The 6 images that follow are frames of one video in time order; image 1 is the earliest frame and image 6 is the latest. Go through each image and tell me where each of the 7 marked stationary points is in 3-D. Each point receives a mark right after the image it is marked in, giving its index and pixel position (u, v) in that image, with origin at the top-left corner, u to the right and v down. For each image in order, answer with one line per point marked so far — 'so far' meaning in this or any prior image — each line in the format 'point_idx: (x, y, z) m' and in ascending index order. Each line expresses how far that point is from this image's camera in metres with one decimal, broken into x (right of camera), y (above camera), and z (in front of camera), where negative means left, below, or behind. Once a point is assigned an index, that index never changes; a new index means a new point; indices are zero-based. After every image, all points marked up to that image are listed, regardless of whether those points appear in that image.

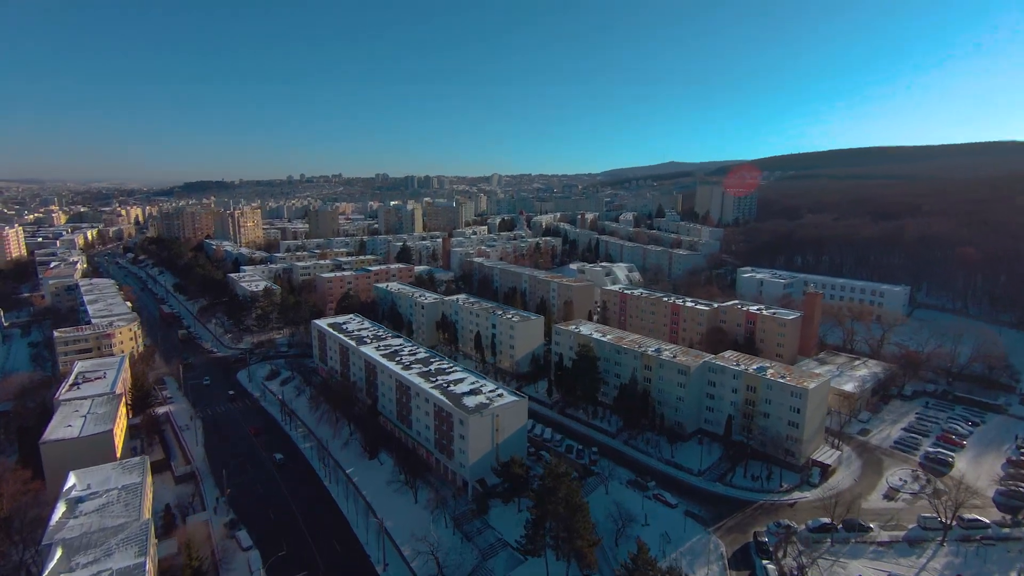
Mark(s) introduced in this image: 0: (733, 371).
0: (+7.7, -2.9, +17.7) m
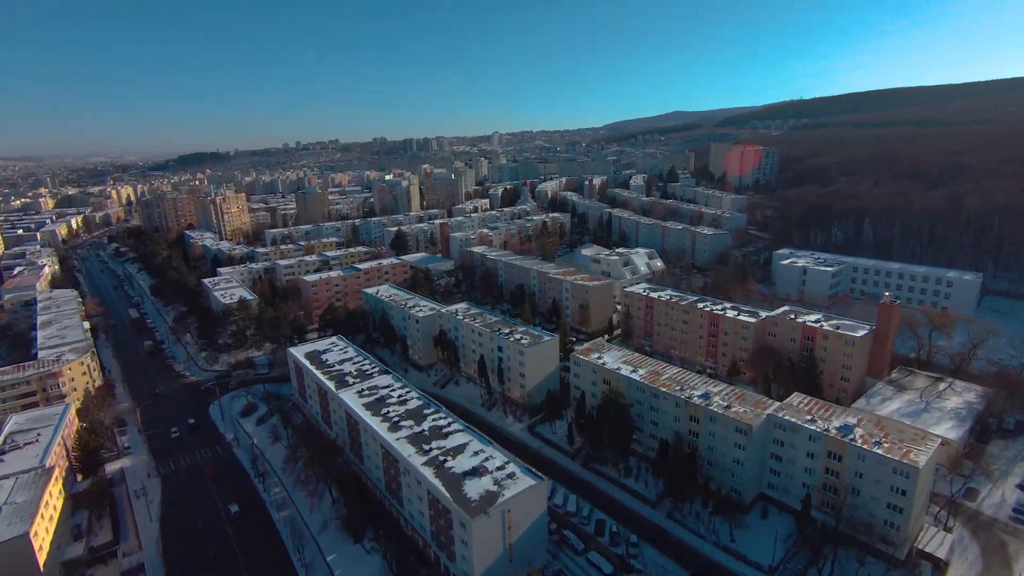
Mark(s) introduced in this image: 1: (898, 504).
0: (+8.1, -3.9, +13.8) m
1: (+9.4, -5.3, +12.4) m
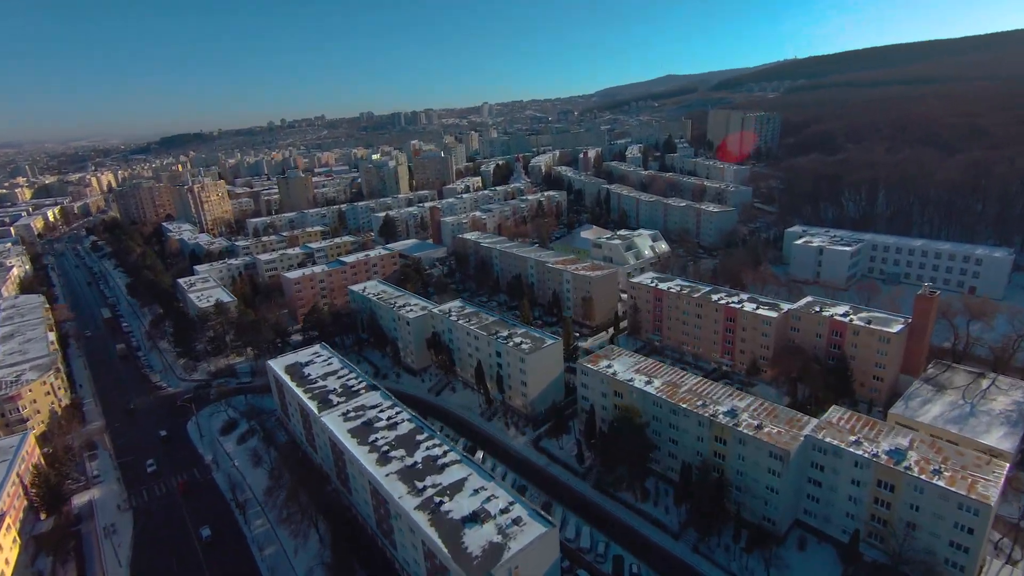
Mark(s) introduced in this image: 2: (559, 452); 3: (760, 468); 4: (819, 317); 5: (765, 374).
0: (+8.2, -4.0, +12.1) m
1: (+9.6, -5.4, +10.8) m
2: (+1.6, -5.7, +17.6) m
3: (+6.4, -4.7, +13.1) m
4: (+11.3, -1.1, +18.6) m
5: (+9.9, -3.4, +19.7) m
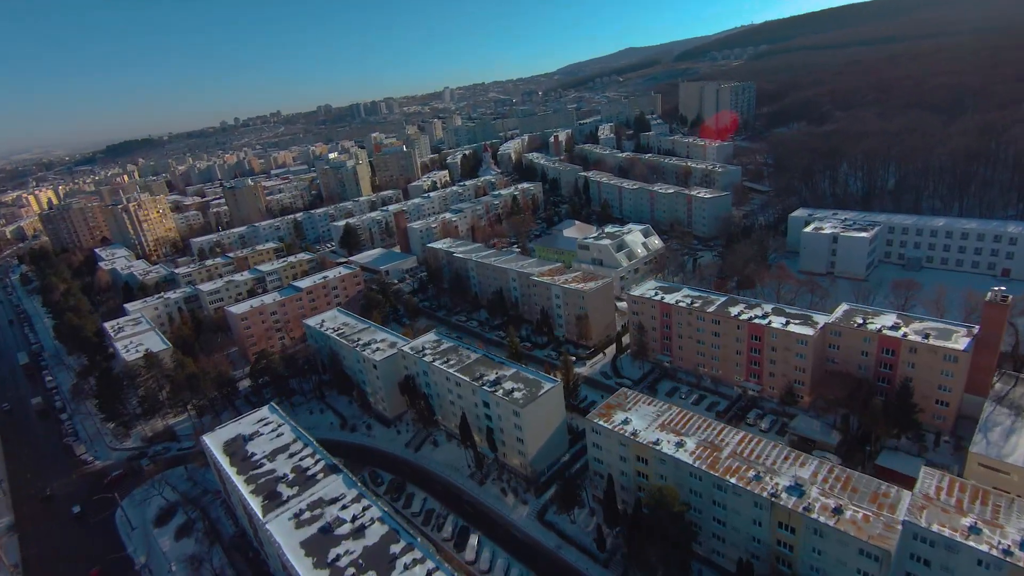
0: (+8.3, -4.8, +9.0) m
1: (+9.9, -6.1, +7.9) m
2: (+1.7, -6.8, +14.3) m
3: (+6.5, -5.5, +10.0) m
4: (+10.8, -1.4, +15.6) m
5: (+9.6, -3.7, +16.7) m
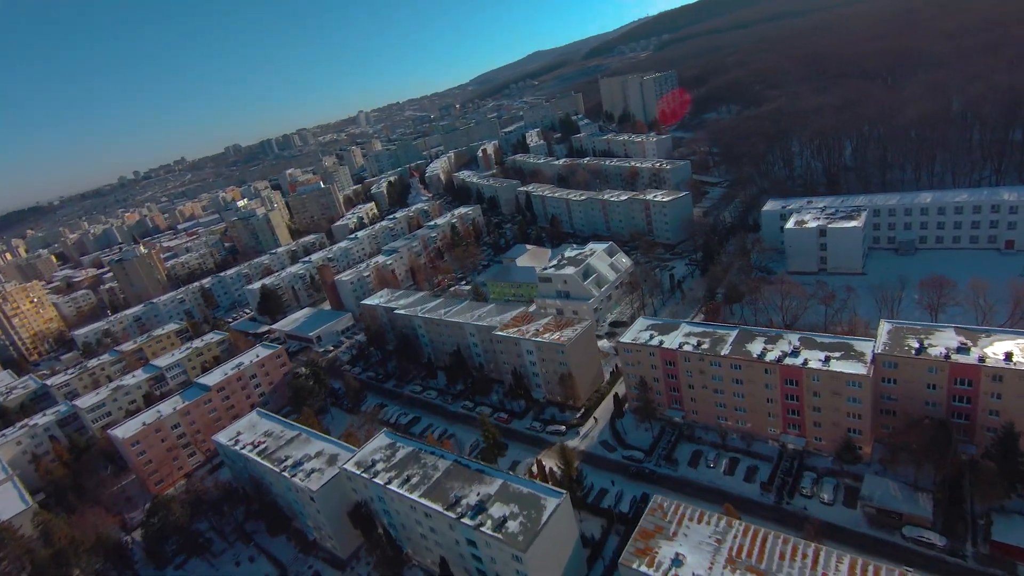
0: (+9.0, -5.4, +5.5) m
1: (+10.9, -6.4, +4.5) m
2: (+2.2, -8.5, +10.1) m
3: (+7.2, -6.4, +6.3) m
4: (+10.2, -1.8, +12.4) m
5: (+9.3, -4.4, +13.4) m
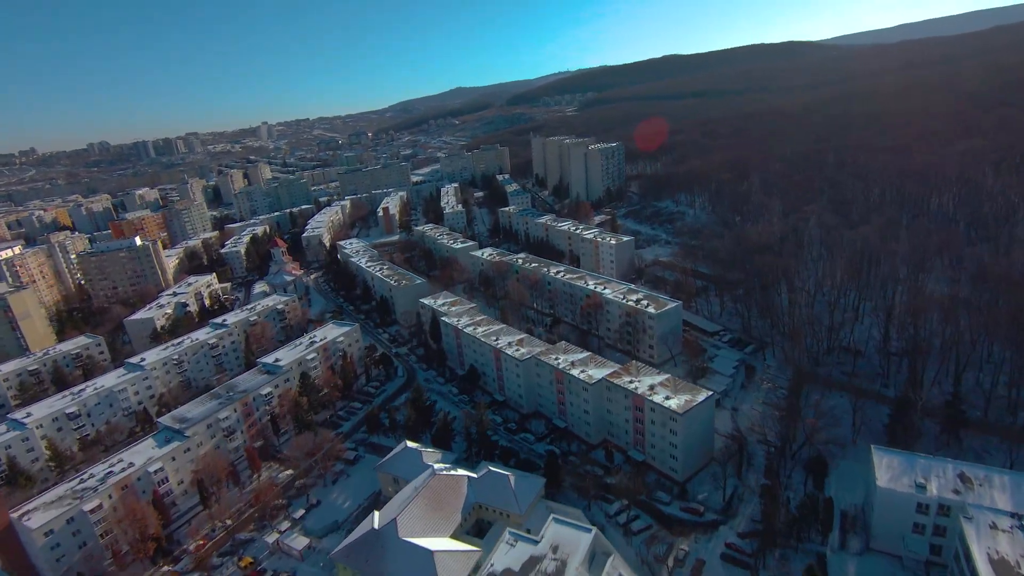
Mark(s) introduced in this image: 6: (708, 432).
0: (+9.2, -13.0, -7.6) m
1: (+11.2, -14.1, -8.3) m
2: (+1.6, -15.9, -4.6) m
3: (+7.3, -14.0, -7.2) m
4: (+9.4, -10.0, -0.4) m
5: (+8.1, -12.5, +0.2) m
6: (+6.7, -4.9, +17.4) m
